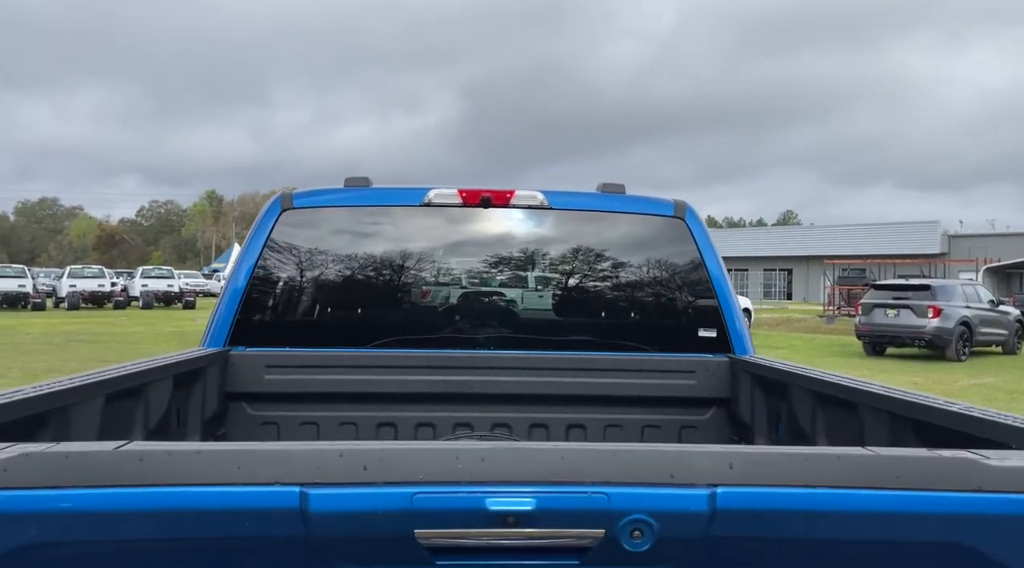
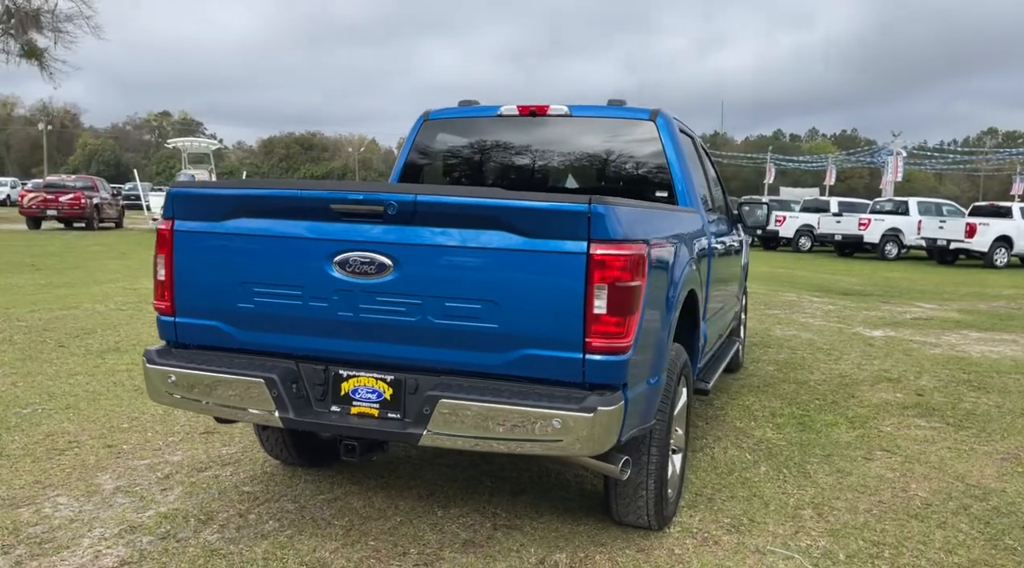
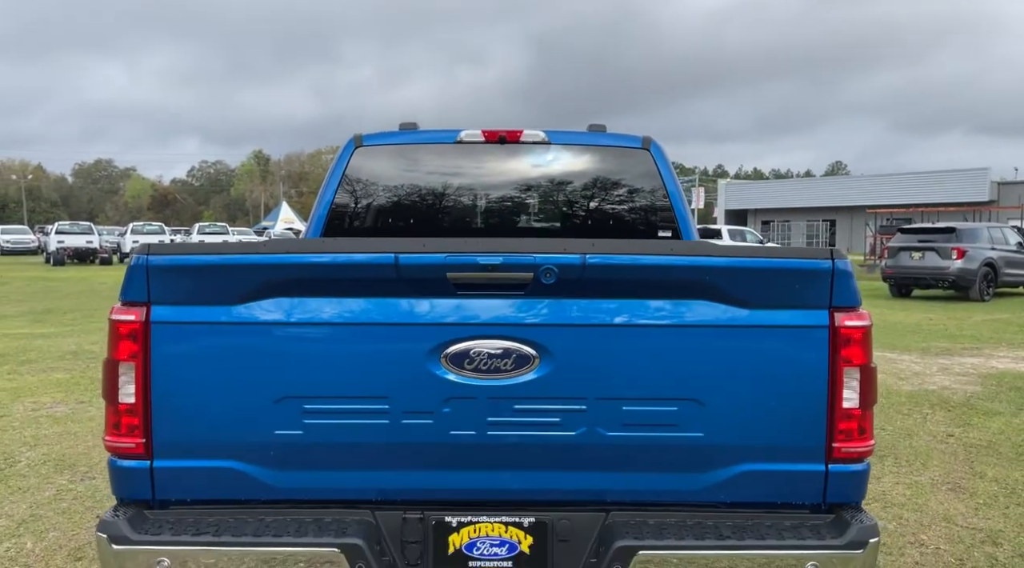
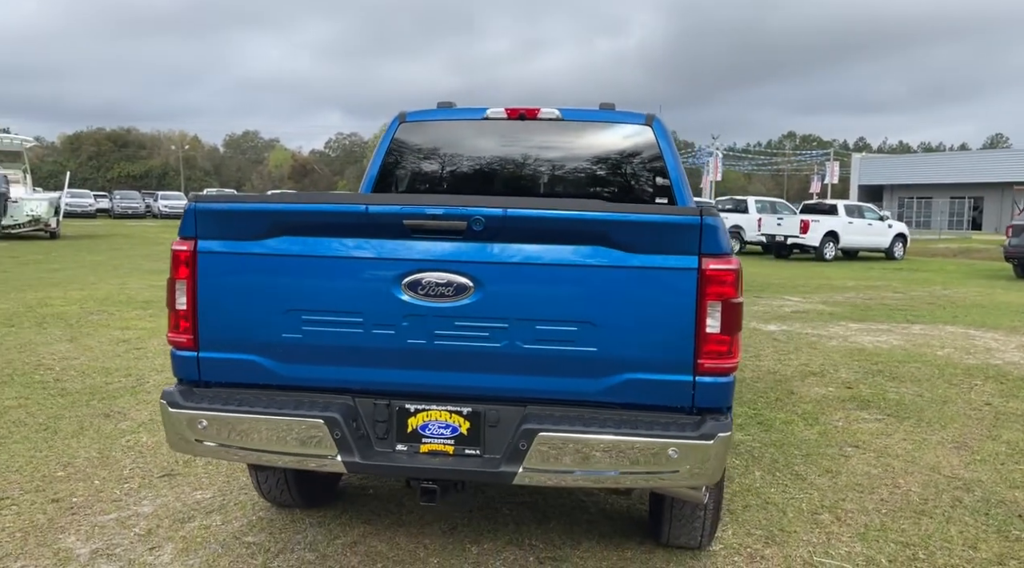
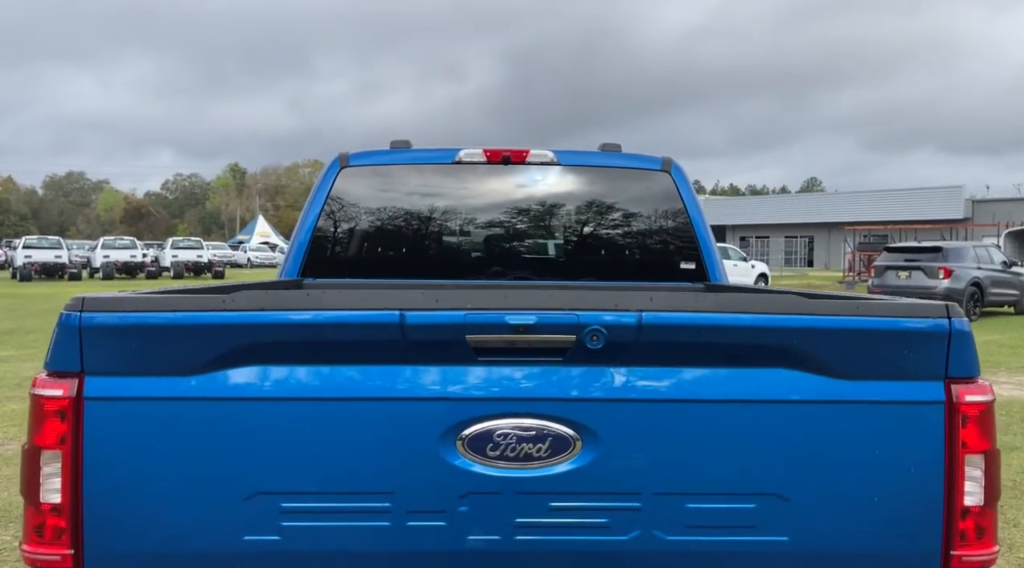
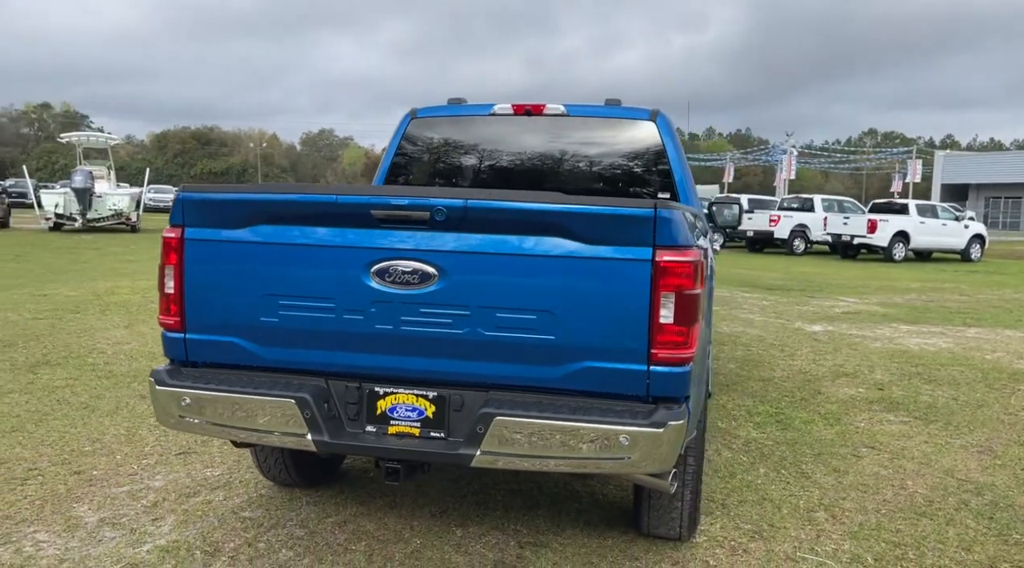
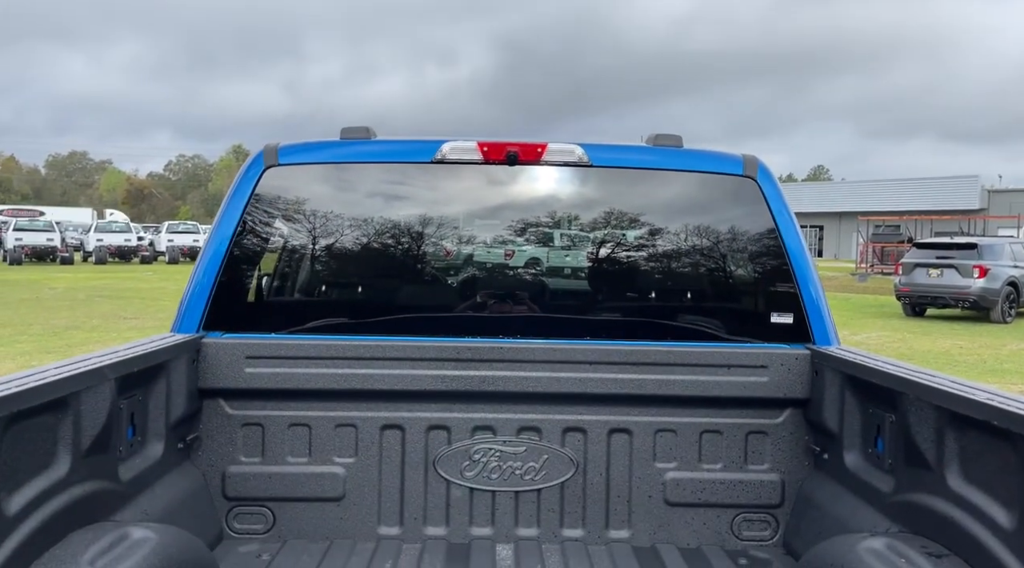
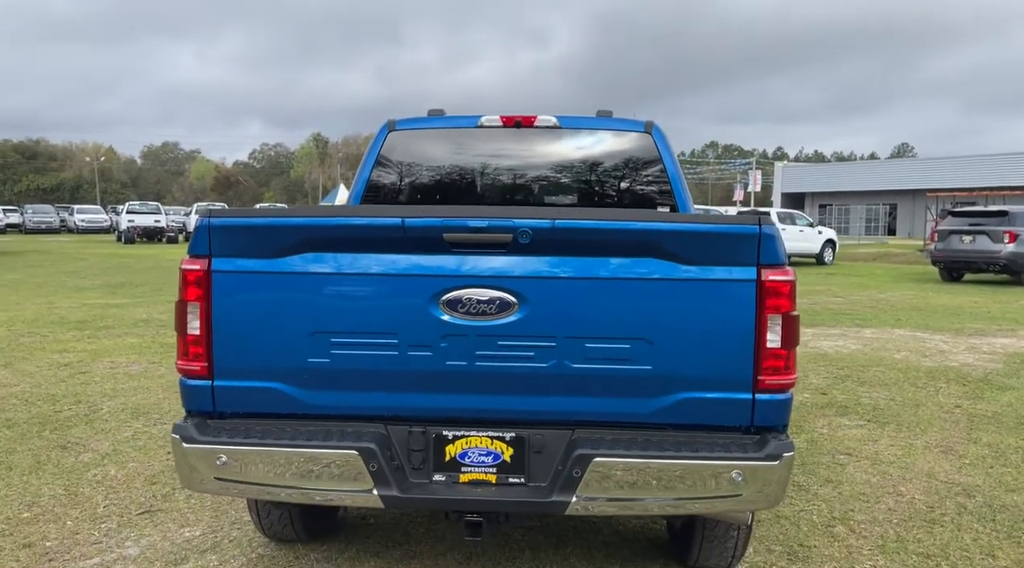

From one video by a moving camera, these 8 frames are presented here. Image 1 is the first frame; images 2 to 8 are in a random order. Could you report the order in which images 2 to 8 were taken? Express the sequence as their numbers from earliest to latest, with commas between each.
7, 5, 3, 8, 4, 6, 2
